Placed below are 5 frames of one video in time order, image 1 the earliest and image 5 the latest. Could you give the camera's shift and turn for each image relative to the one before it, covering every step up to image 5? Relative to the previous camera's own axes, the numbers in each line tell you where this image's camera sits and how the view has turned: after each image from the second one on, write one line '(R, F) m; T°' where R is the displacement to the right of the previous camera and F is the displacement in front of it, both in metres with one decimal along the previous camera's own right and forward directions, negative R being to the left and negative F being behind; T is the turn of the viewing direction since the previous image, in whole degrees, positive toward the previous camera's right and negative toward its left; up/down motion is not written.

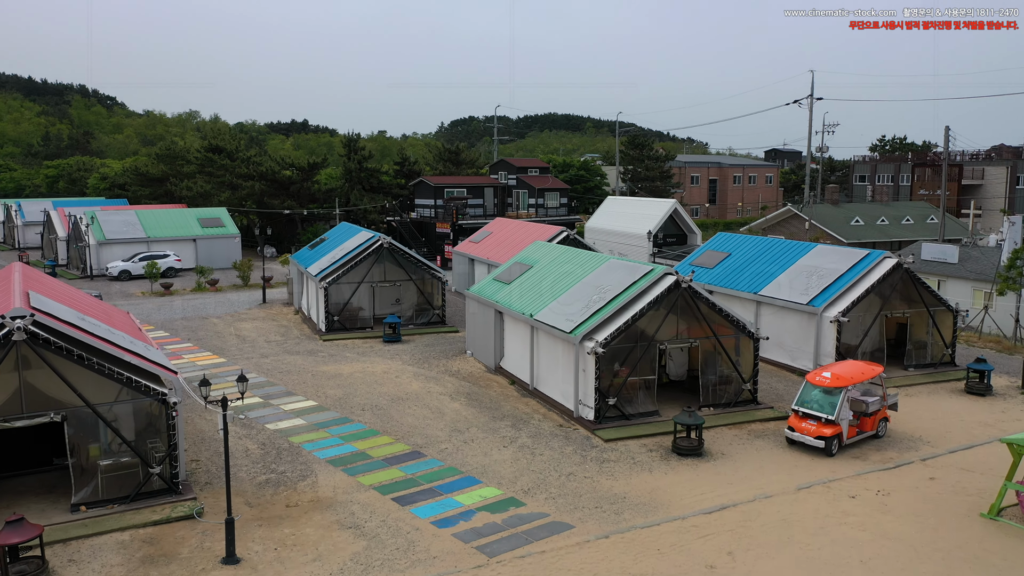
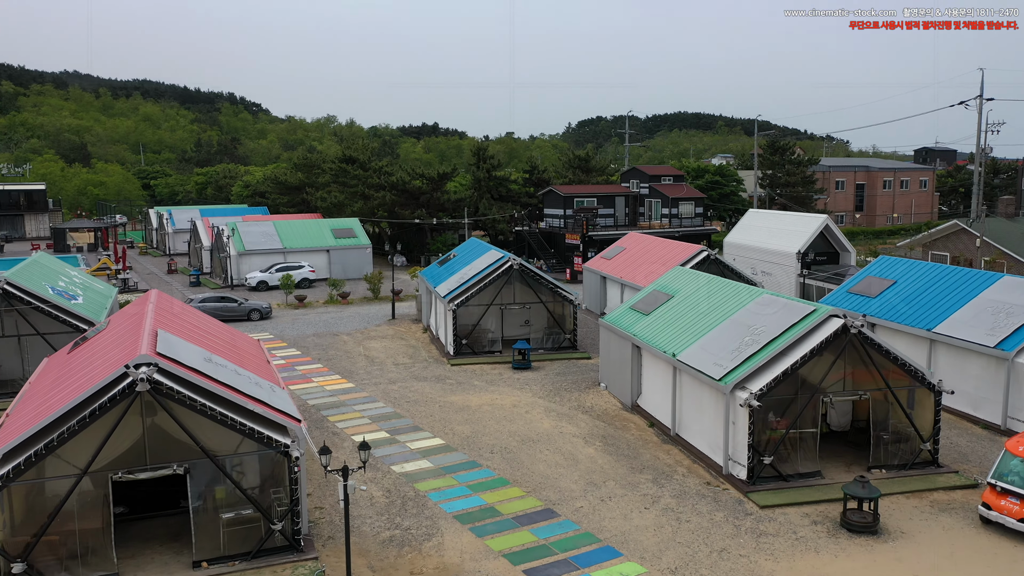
(-0.4, +1.3) m; -9°
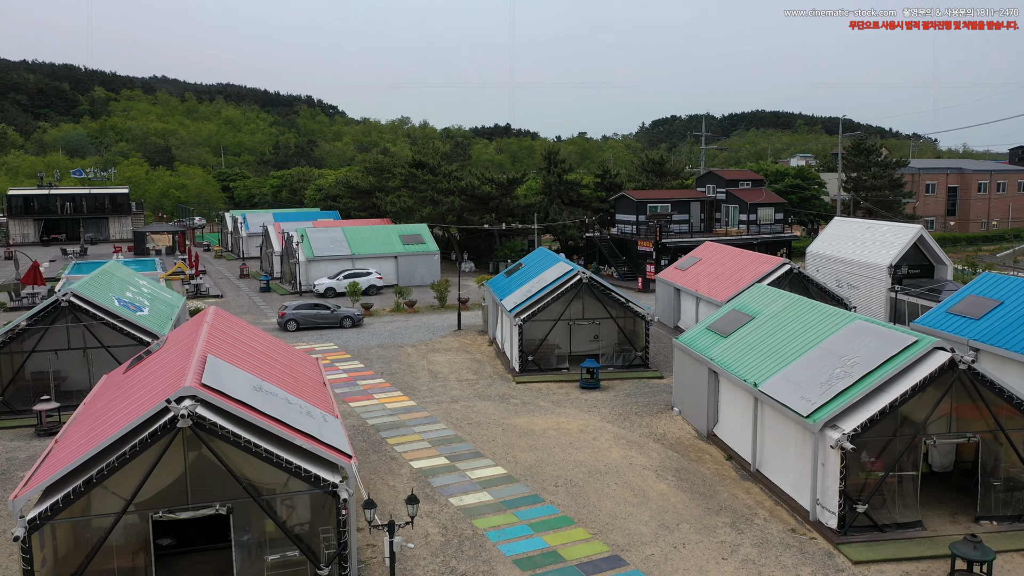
(+0.1, +1.1) m; -5°
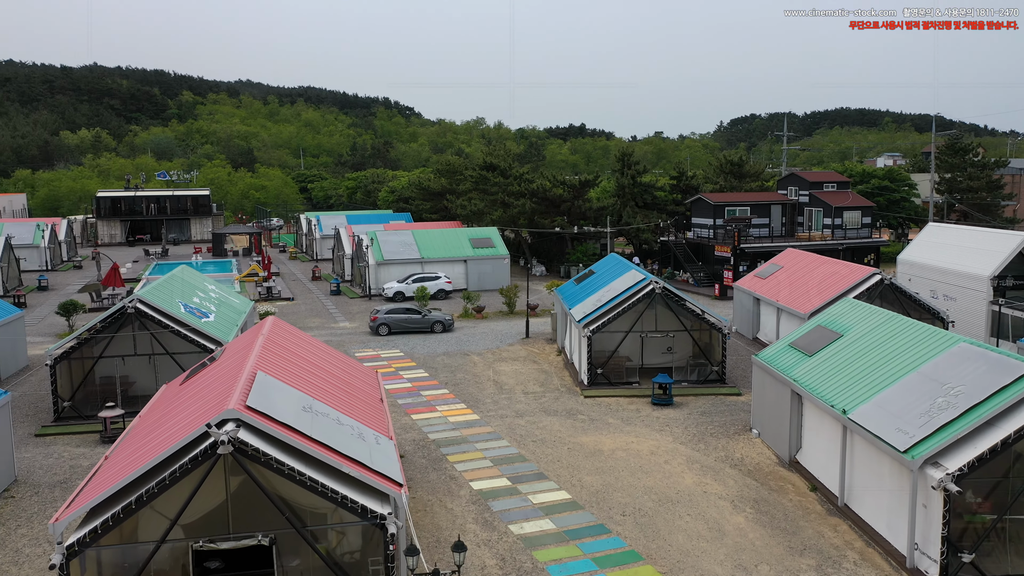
(+0.1, +0.9) m; -5°
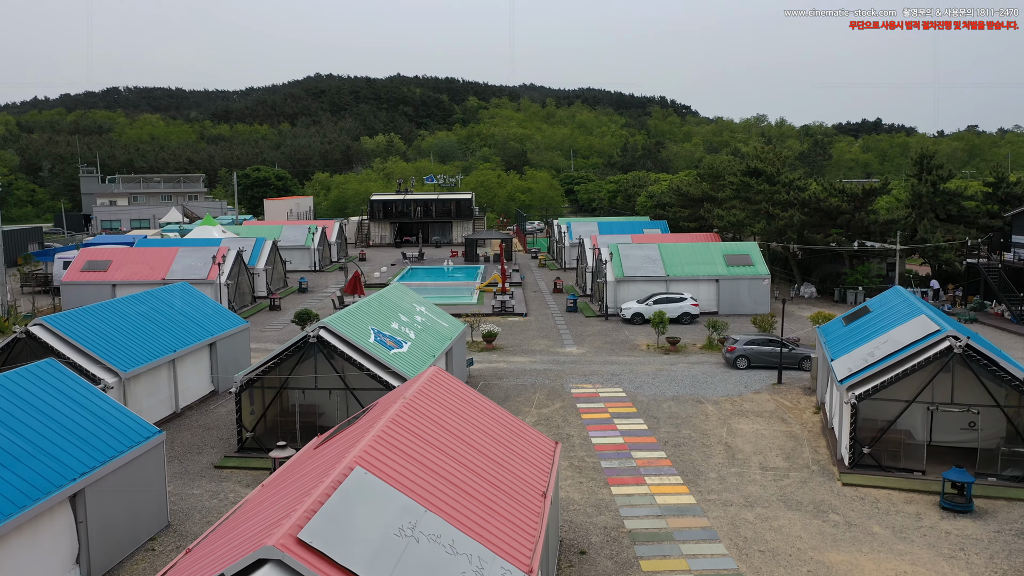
(+0.8, +4.2) m; -19°
